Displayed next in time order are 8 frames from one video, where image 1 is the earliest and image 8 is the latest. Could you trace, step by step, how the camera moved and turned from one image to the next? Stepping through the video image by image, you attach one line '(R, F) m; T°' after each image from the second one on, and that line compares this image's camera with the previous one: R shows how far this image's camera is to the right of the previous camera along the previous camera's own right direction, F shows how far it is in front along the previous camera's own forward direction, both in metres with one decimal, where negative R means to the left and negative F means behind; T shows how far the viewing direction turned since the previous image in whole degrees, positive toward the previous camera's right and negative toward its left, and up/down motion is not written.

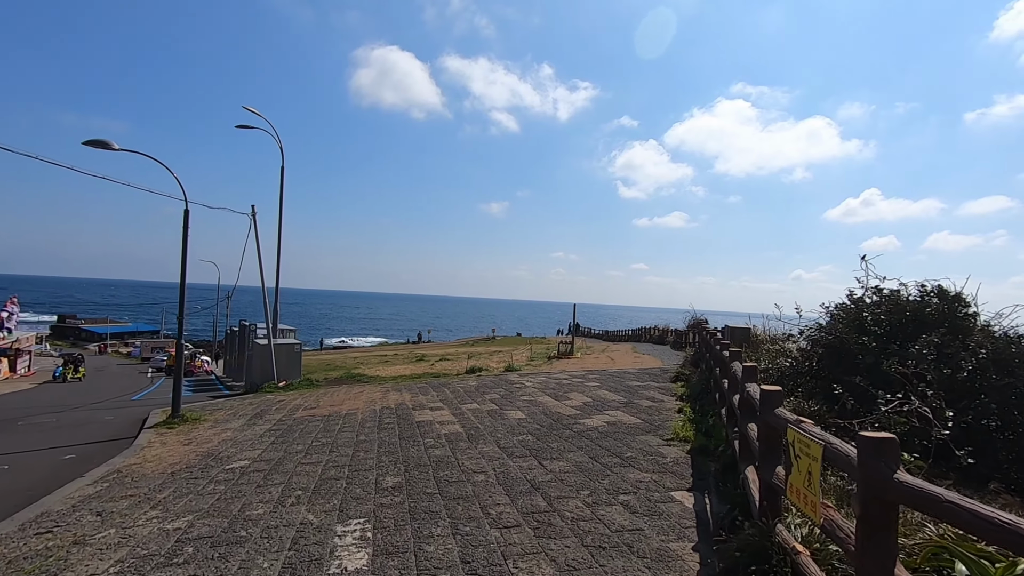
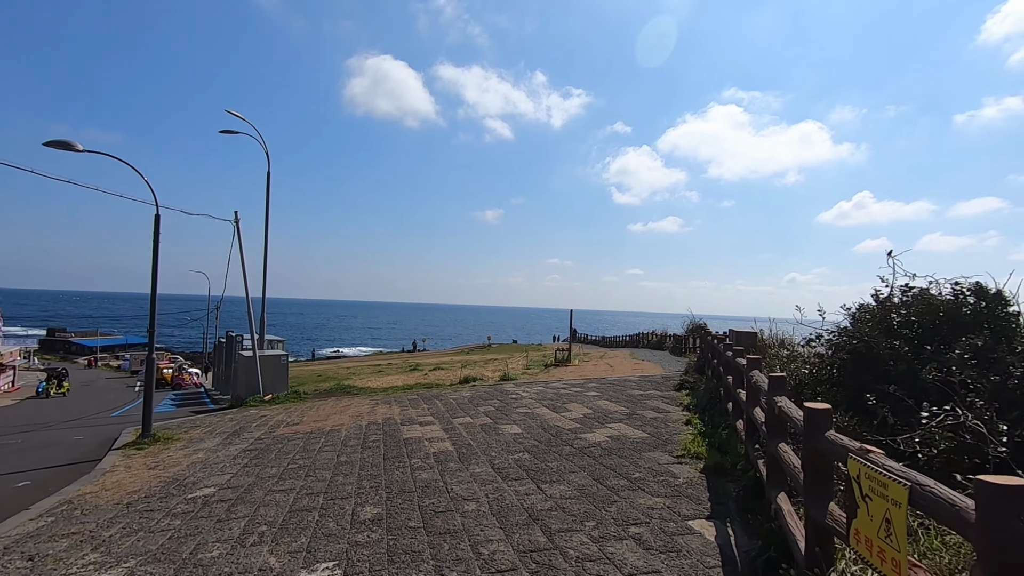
(0.0, +0.6) m; 0°
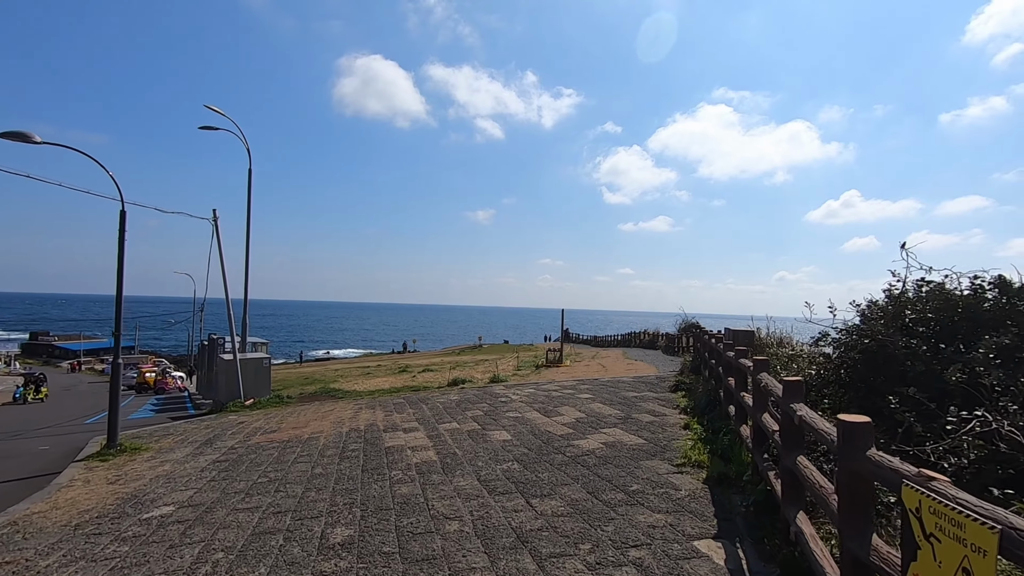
(+0.1, +0.4) m; +1°
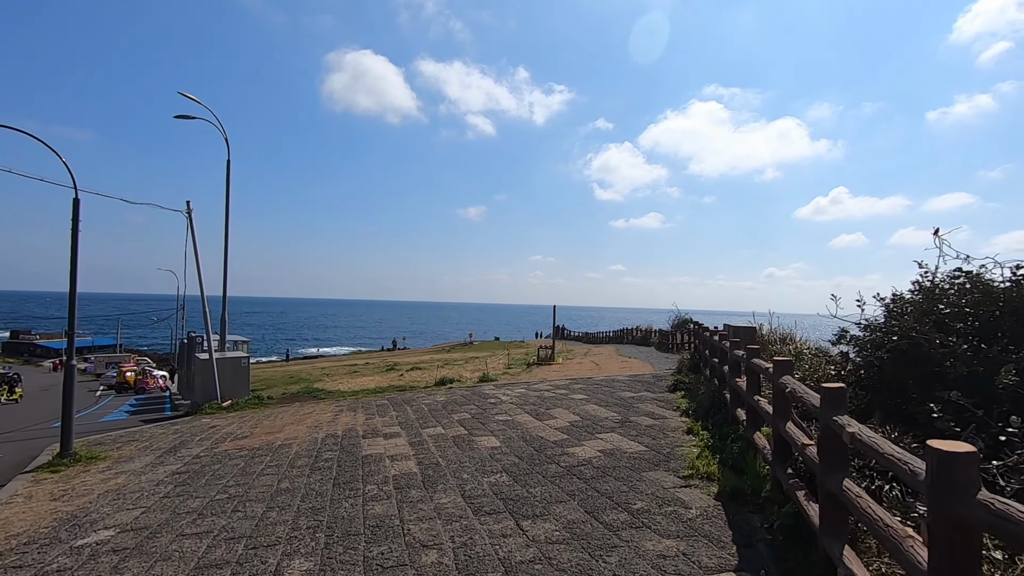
(0.0, +0.6) m; +1°
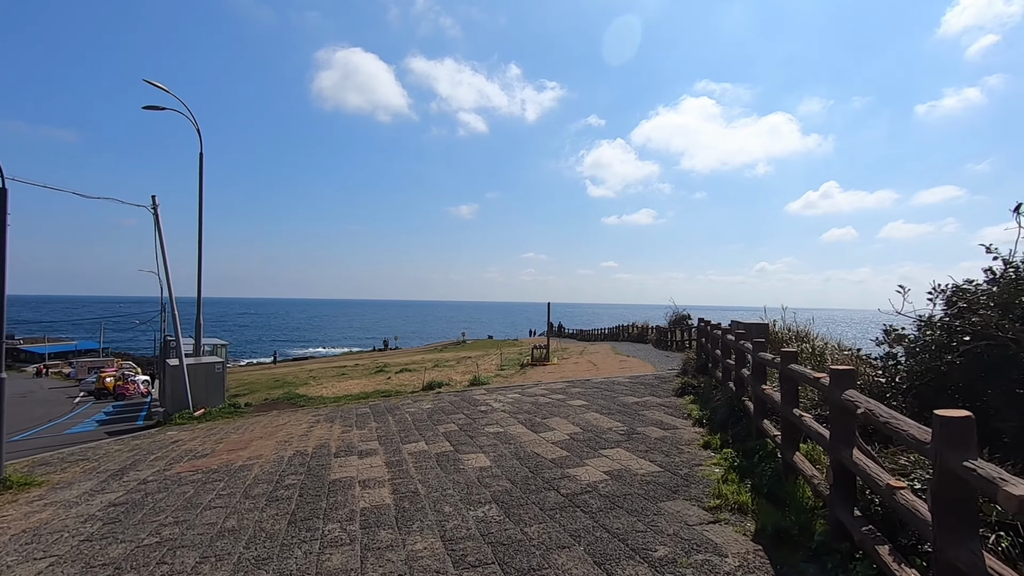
(0.0, +0.9) m; +1°
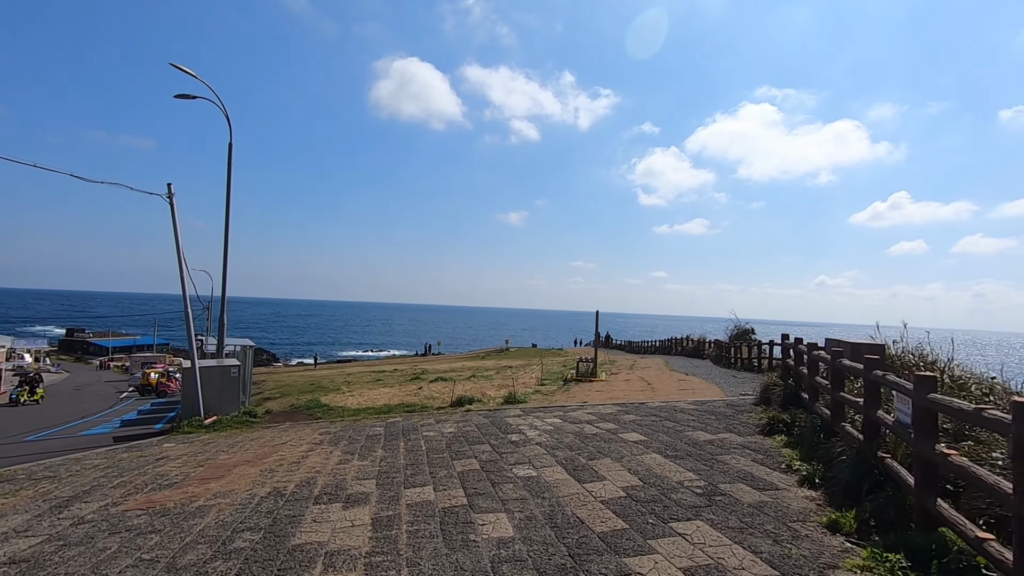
(+0.1, +1.7) m; -5°
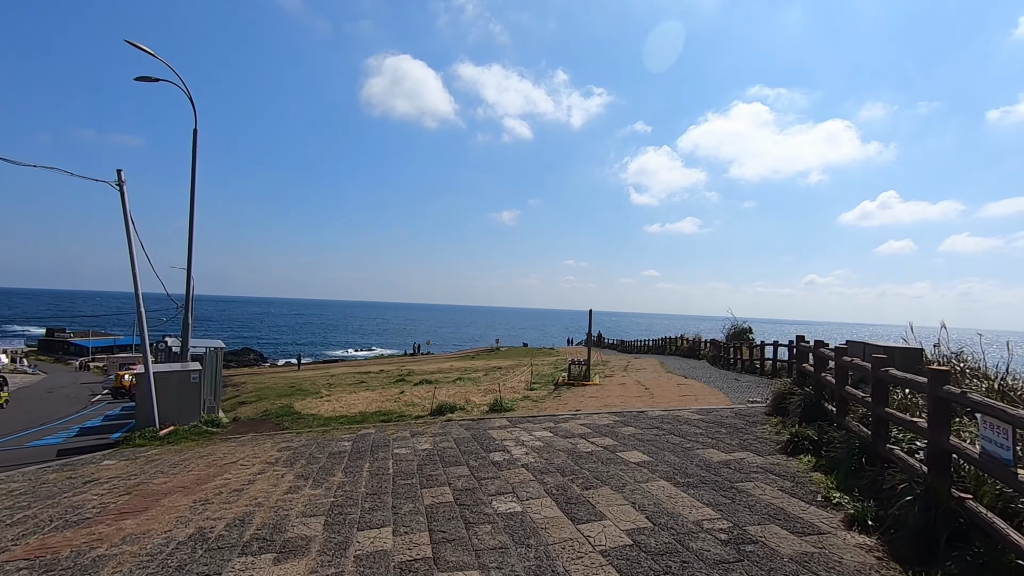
(+0.1, +1.0) m; +1°
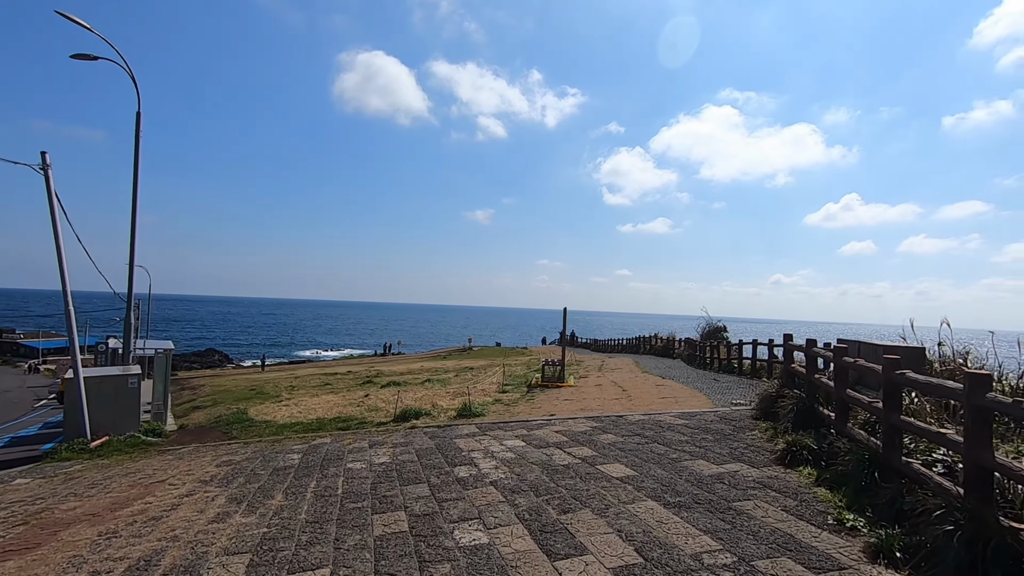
(+0.1, +0.7) m; +3°
